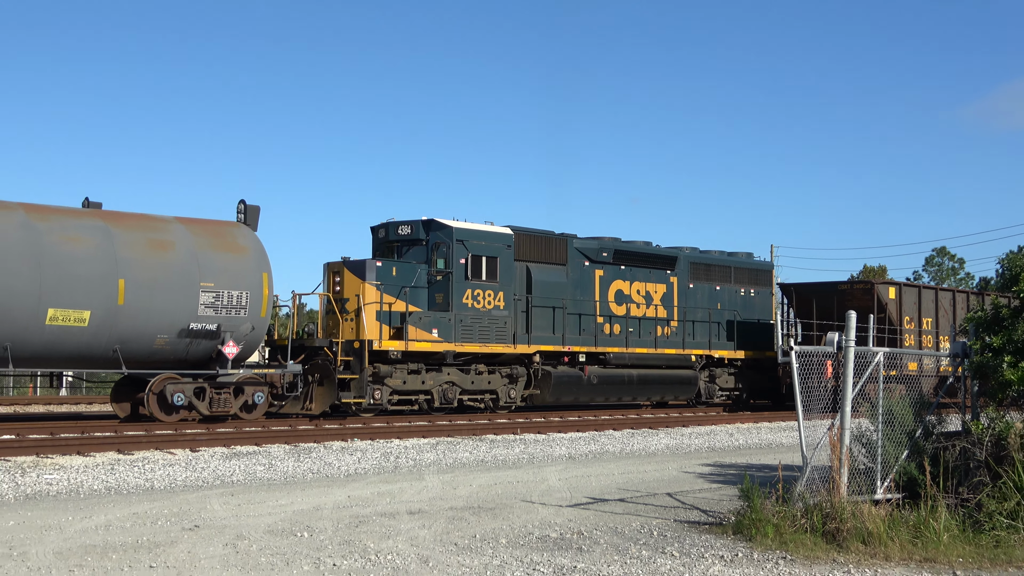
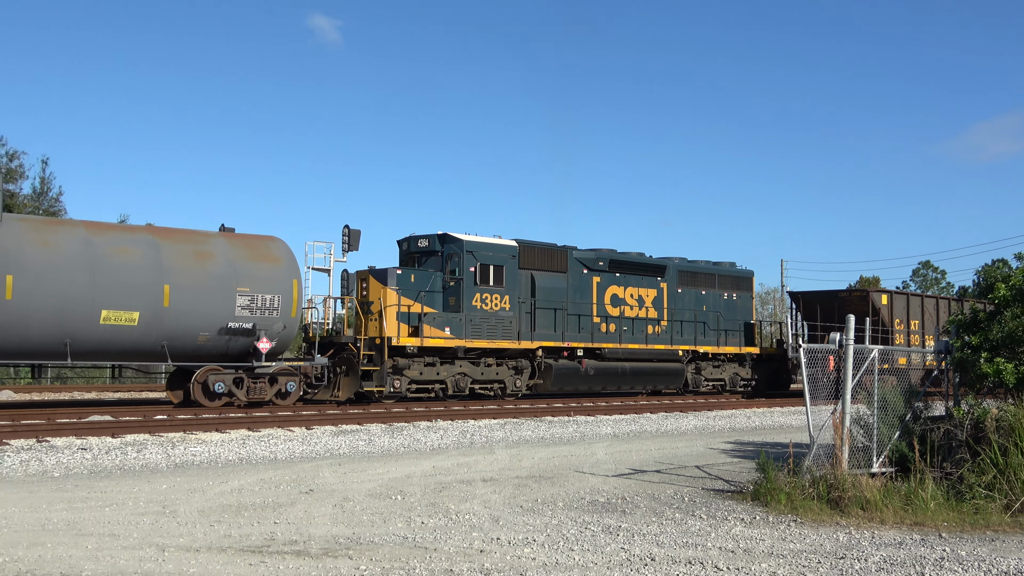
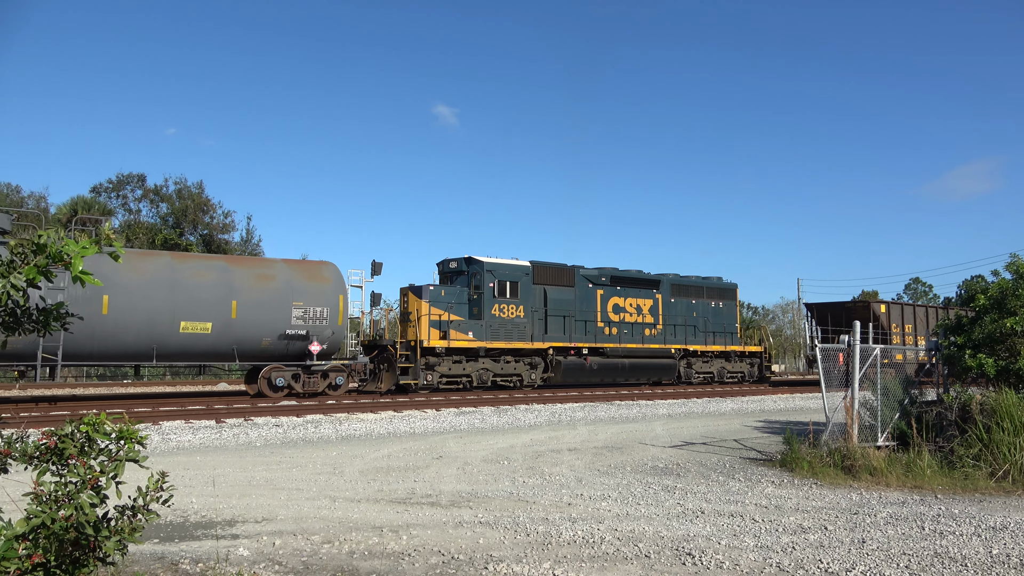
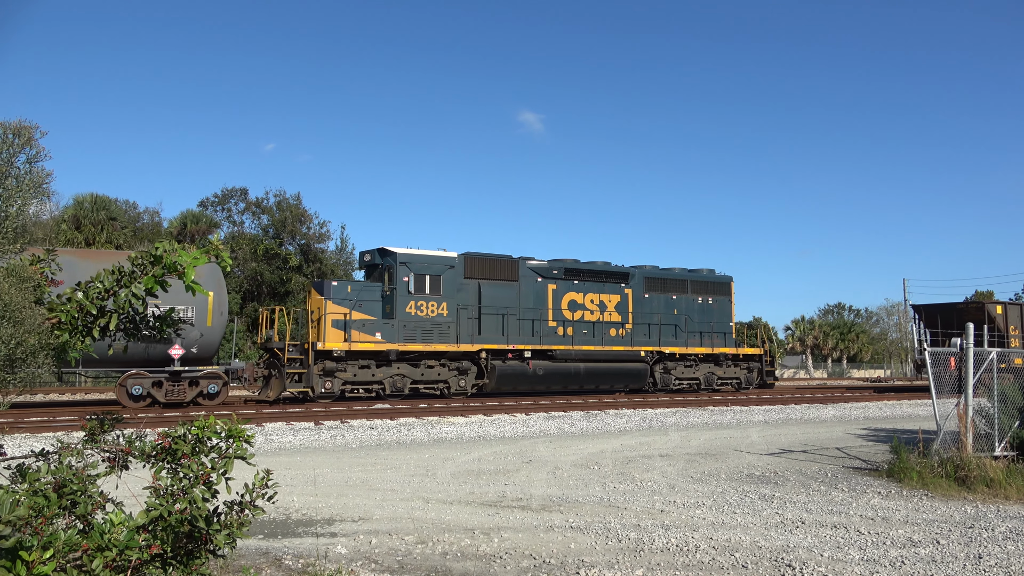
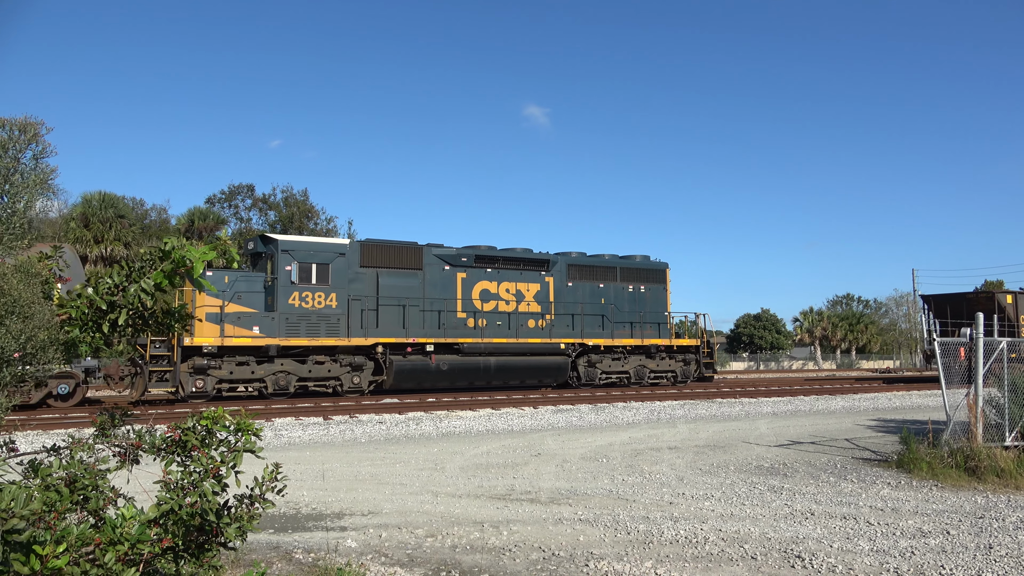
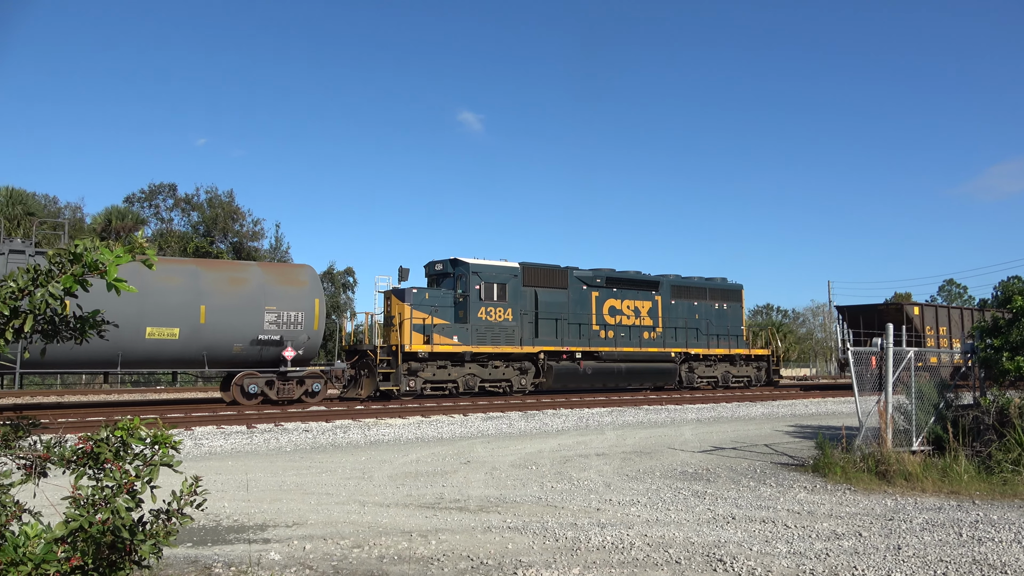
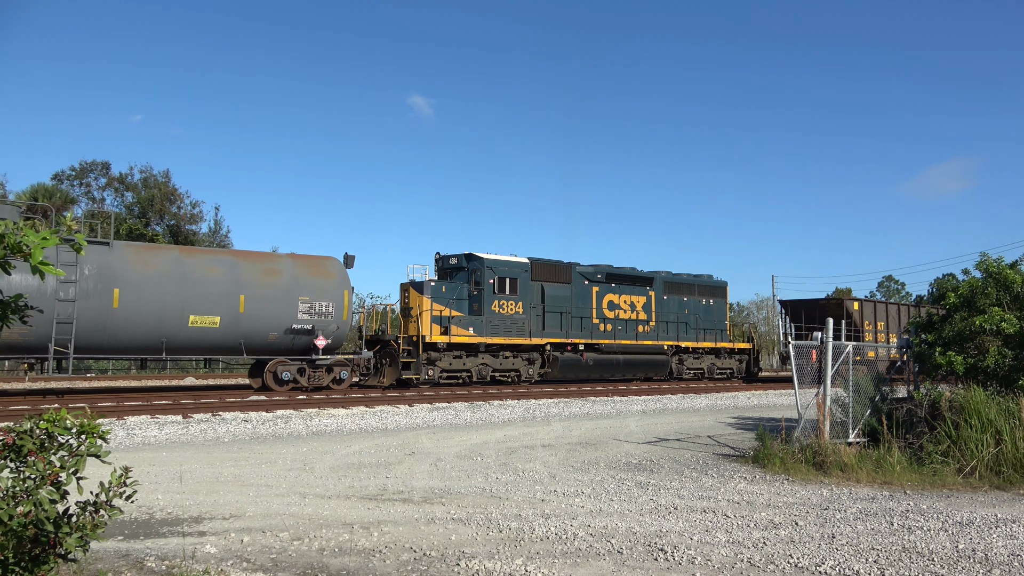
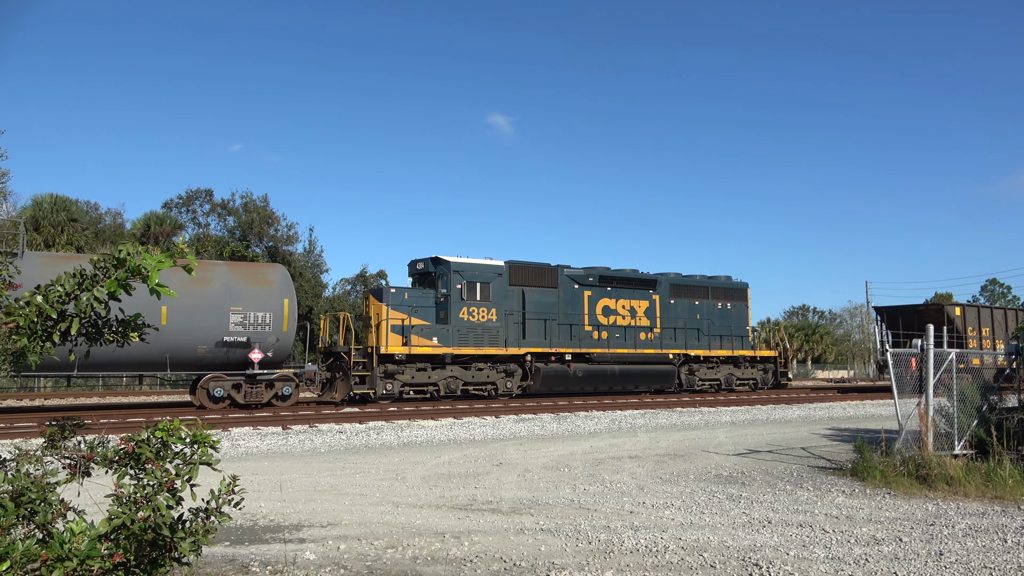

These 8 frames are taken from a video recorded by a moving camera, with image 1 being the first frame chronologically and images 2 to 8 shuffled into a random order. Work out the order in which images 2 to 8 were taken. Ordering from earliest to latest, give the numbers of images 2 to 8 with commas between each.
2, 7, 3, 6, 8, 4, 5
